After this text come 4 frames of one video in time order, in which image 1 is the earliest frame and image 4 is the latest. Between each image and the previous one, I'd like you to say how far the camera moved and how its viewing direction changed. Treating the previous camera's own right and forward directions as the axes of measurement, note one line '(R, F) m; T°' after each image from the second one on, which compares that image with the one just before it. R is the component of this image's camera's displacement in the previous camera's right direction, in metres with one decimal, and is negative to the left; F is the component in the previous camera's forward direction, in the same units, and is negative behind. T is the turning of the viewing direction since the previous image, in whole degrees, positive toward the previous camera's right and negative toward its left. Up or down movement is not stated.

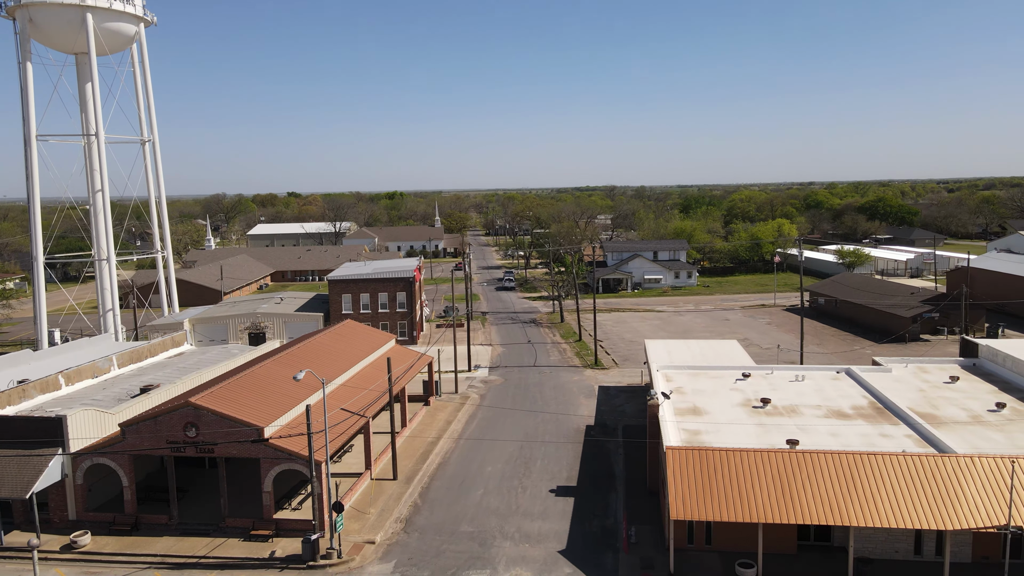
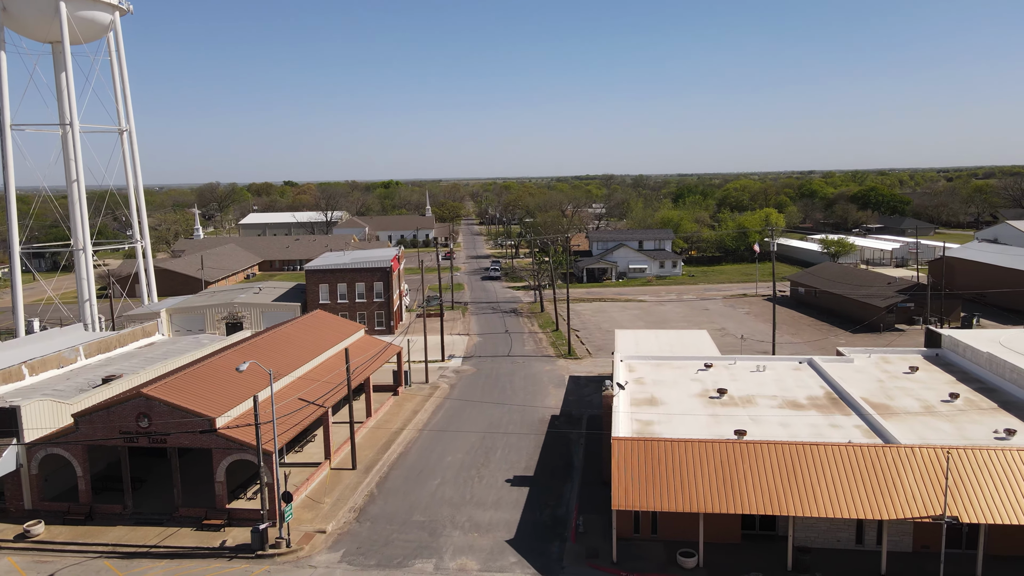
(+1.4, 0.0) m; 0°
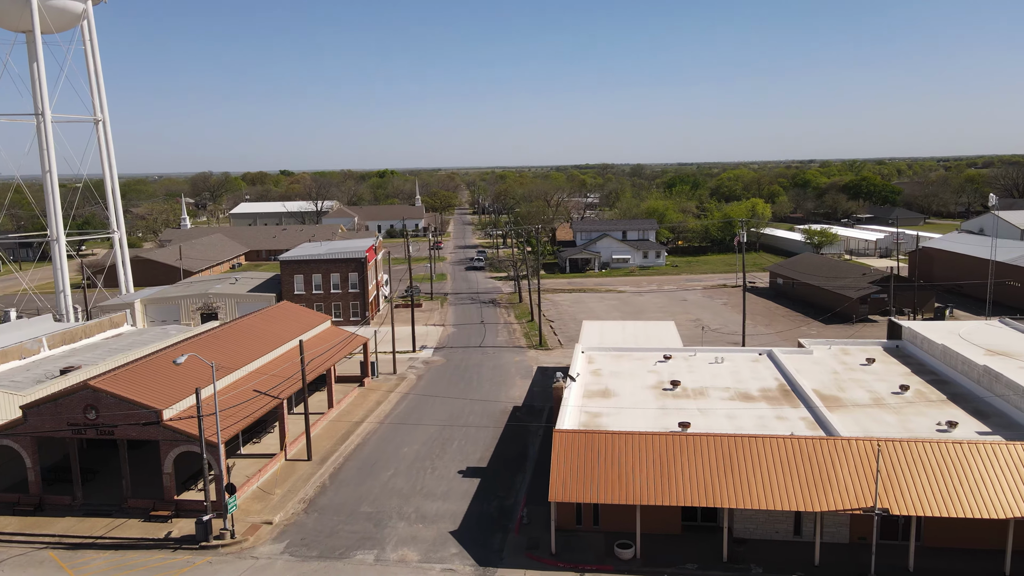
(+1.6, 0.0) m; 0°
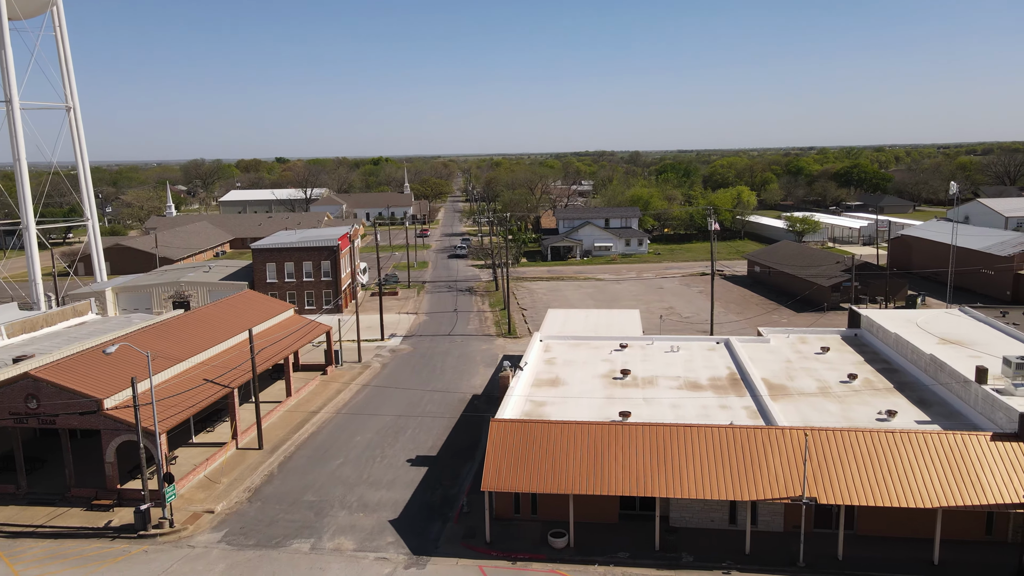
(+1.7, +0.1) m; 0°
